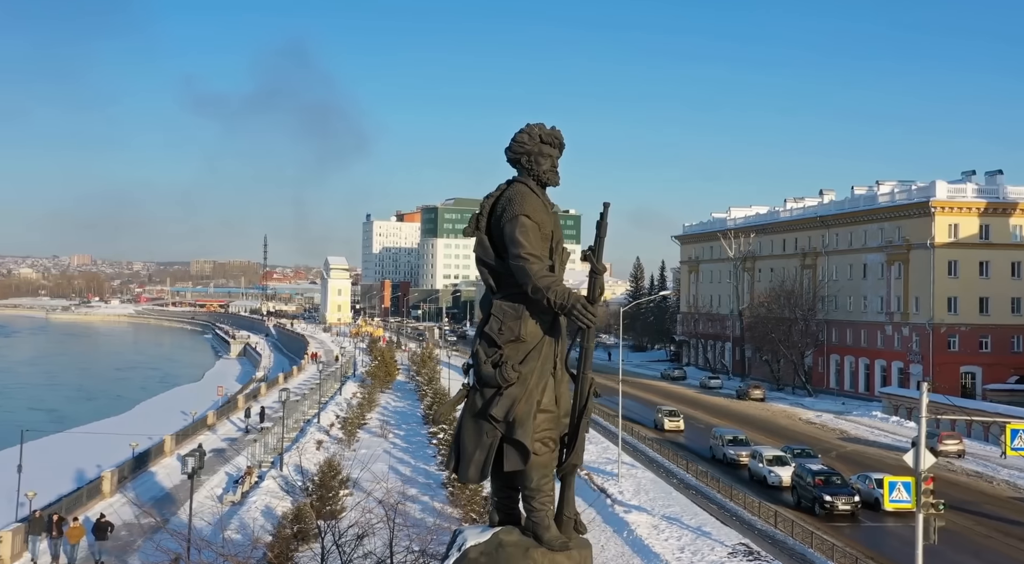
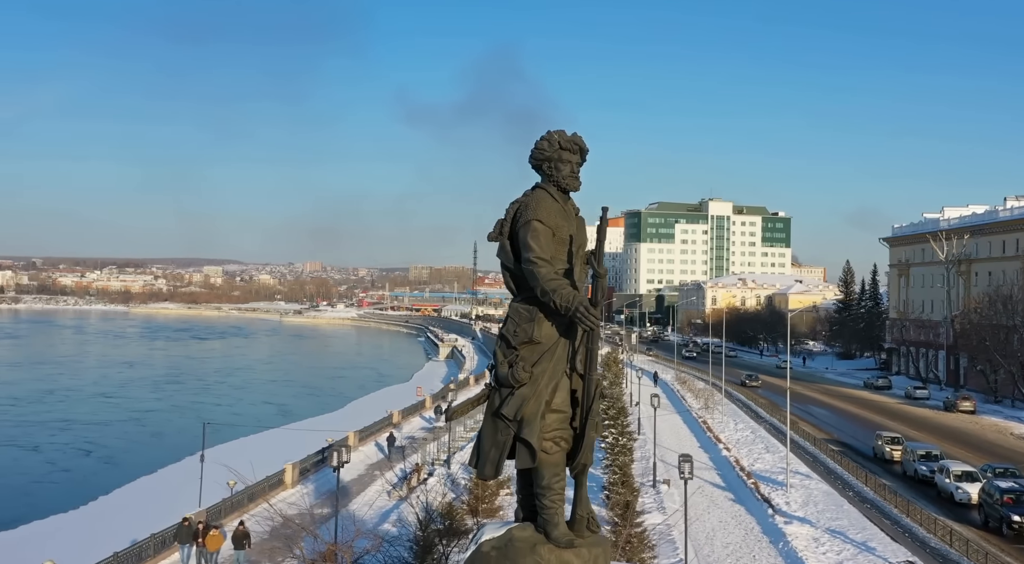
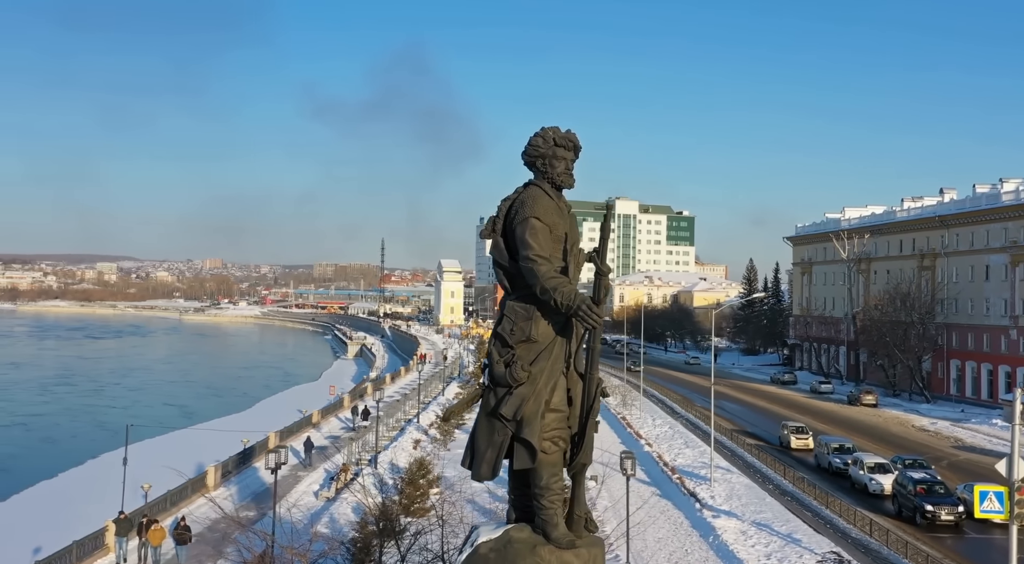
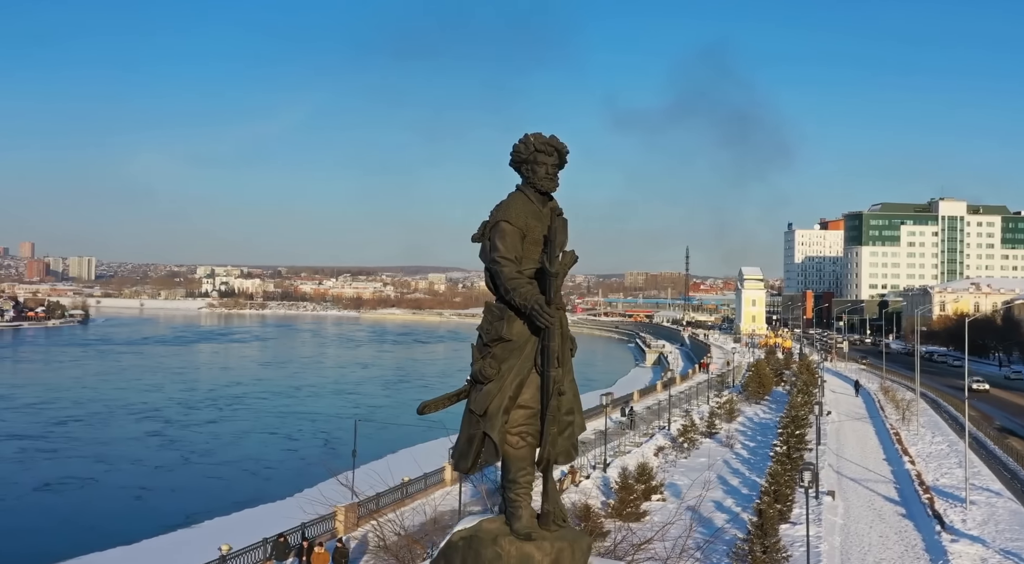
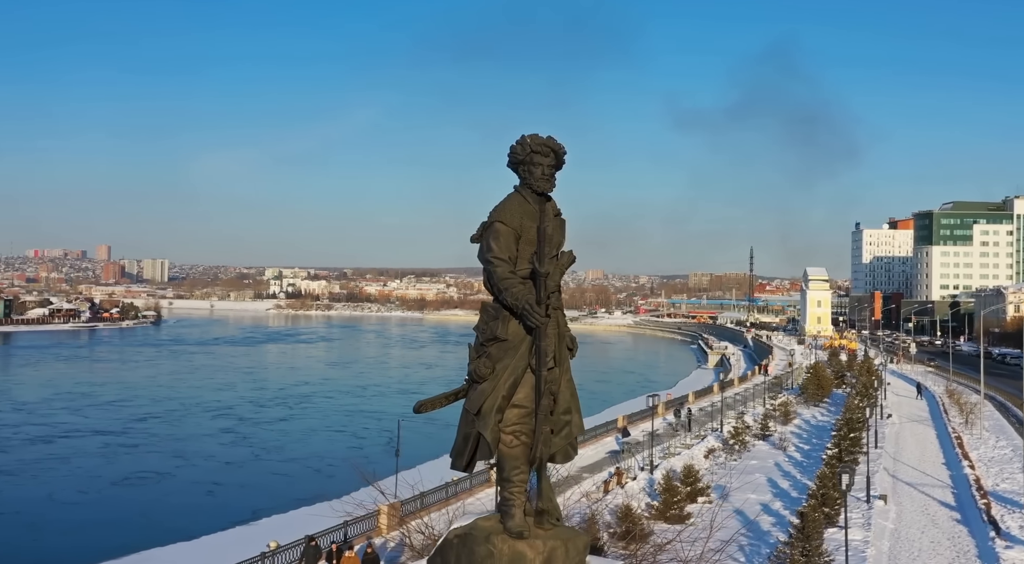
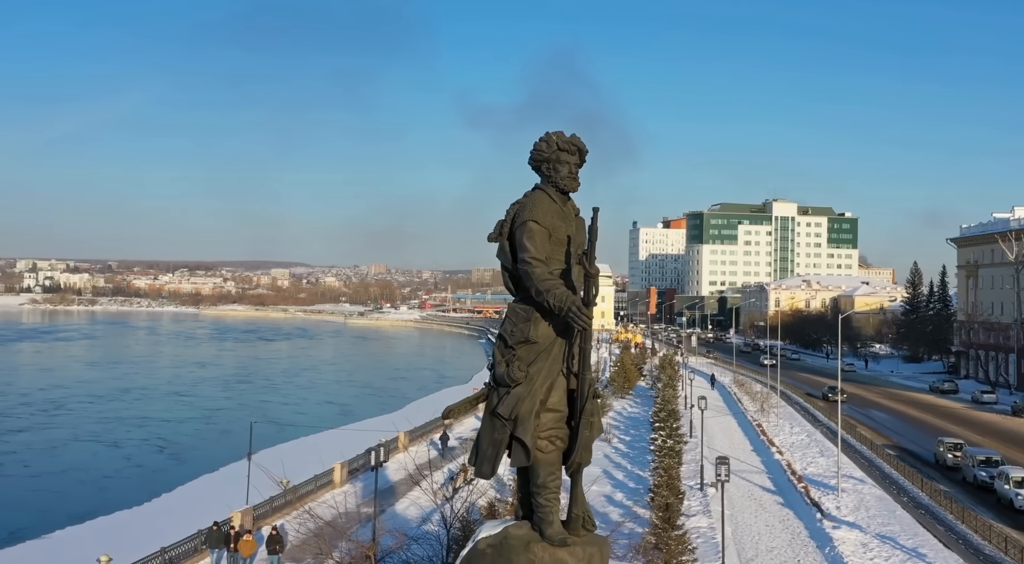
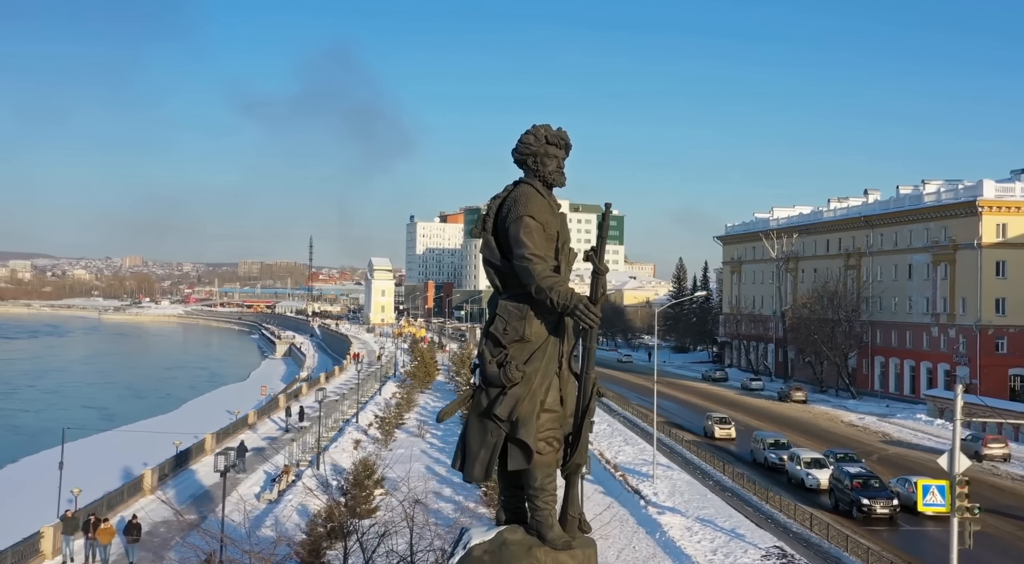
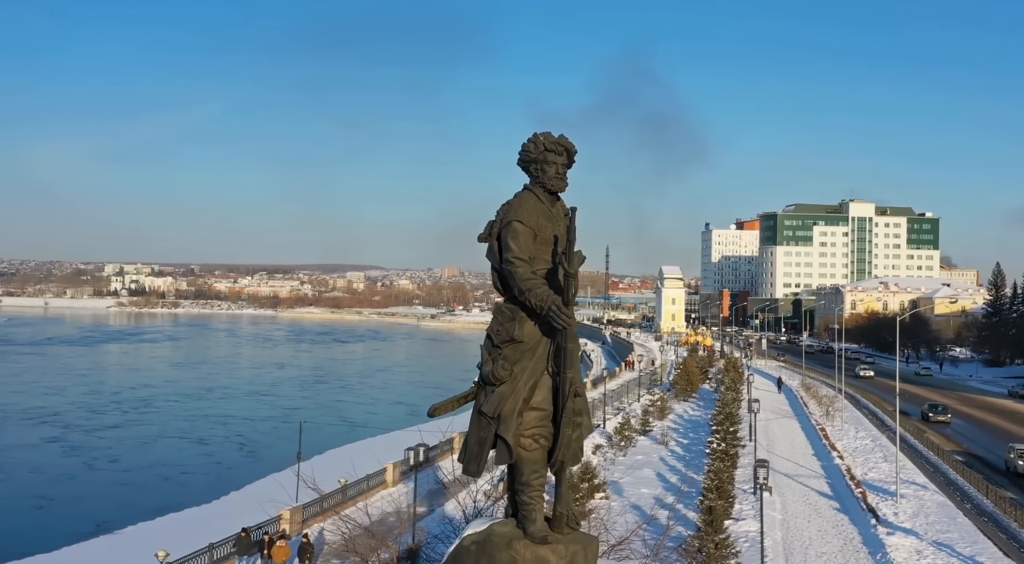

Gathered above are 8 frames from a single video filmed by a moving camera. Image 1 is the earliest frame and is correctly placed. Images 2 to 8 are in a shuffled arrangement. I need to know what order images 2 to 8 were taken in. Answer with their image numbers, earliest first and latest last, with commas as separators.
7, 3, 2, 6, 8, 4, 5
